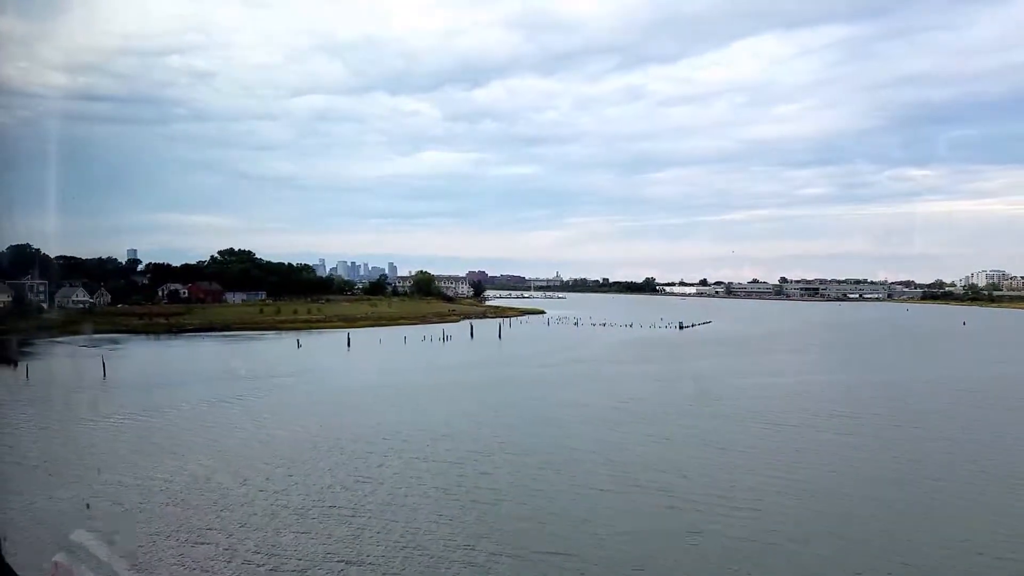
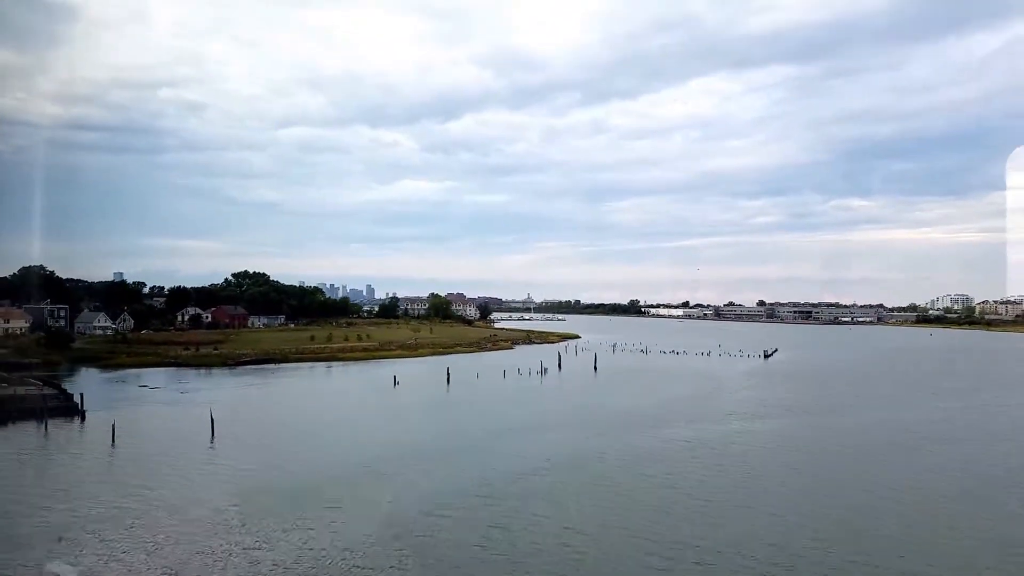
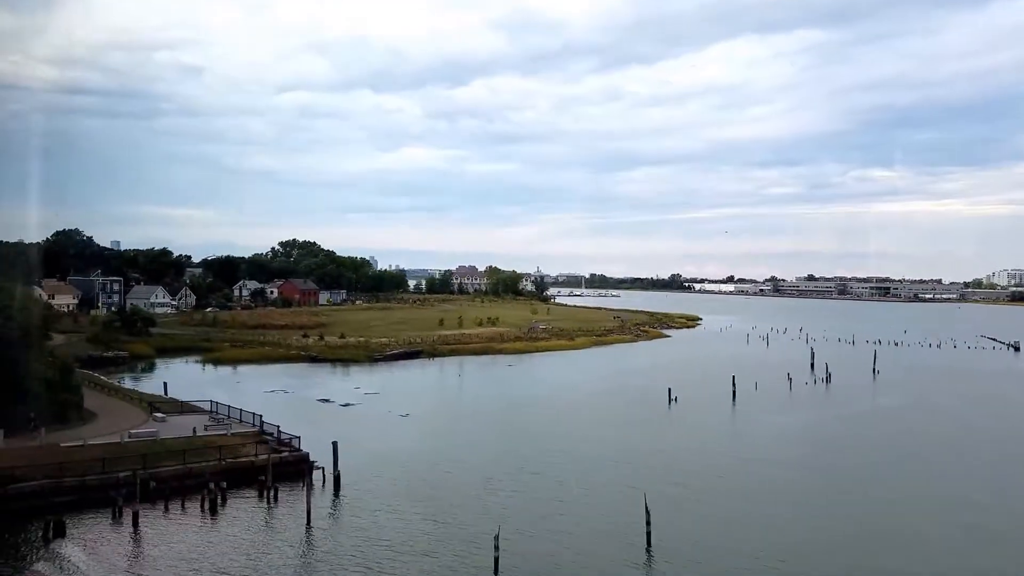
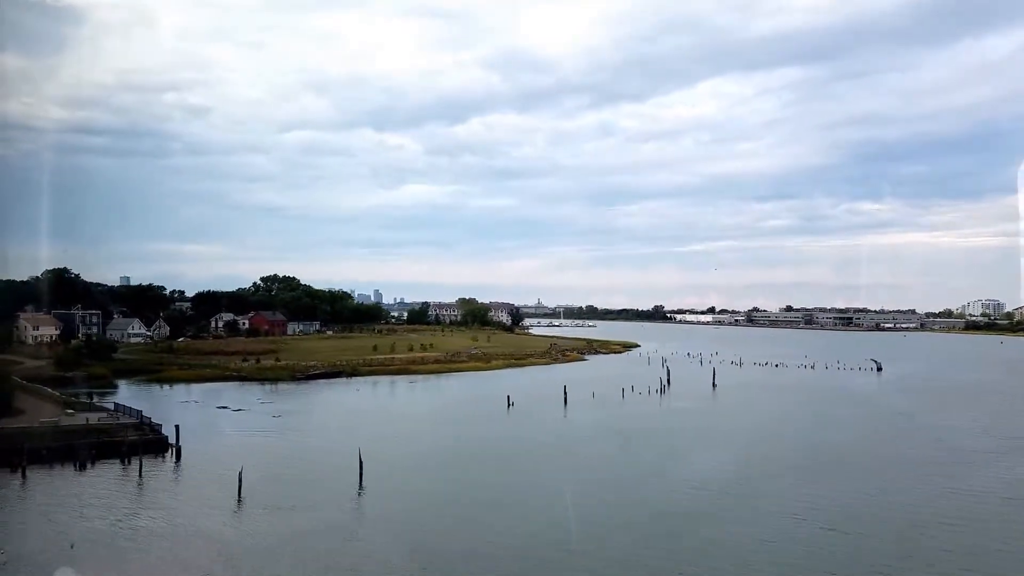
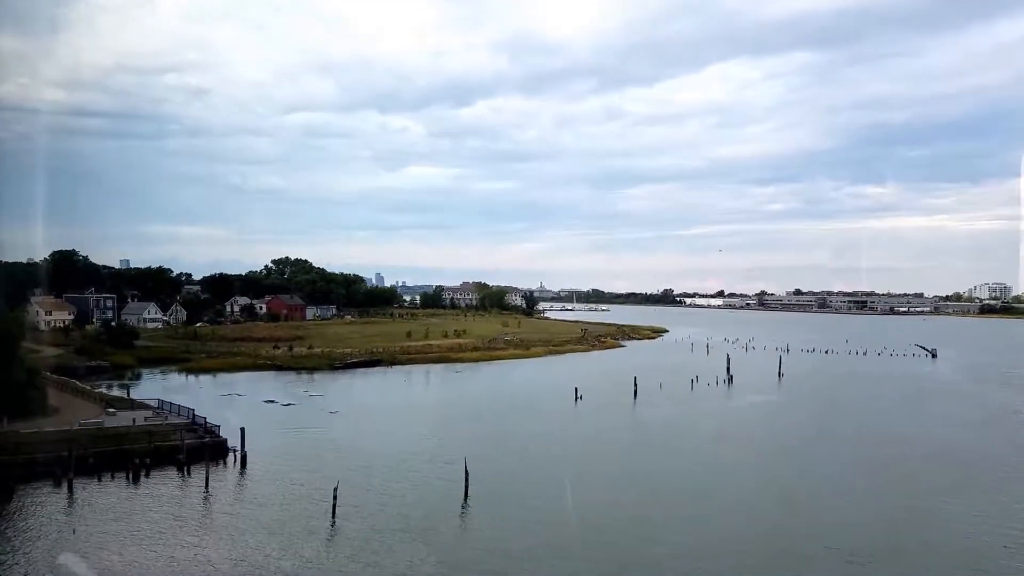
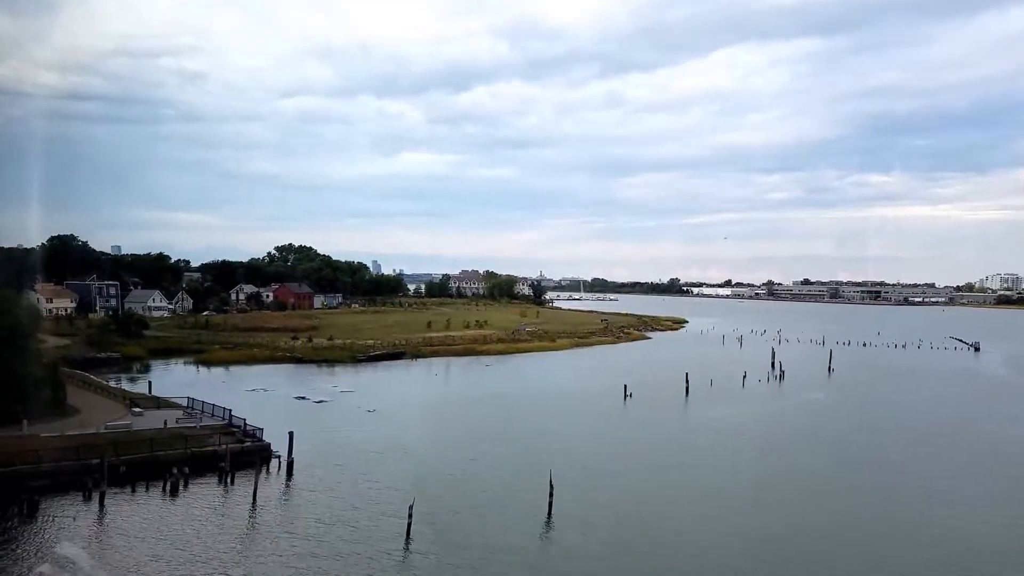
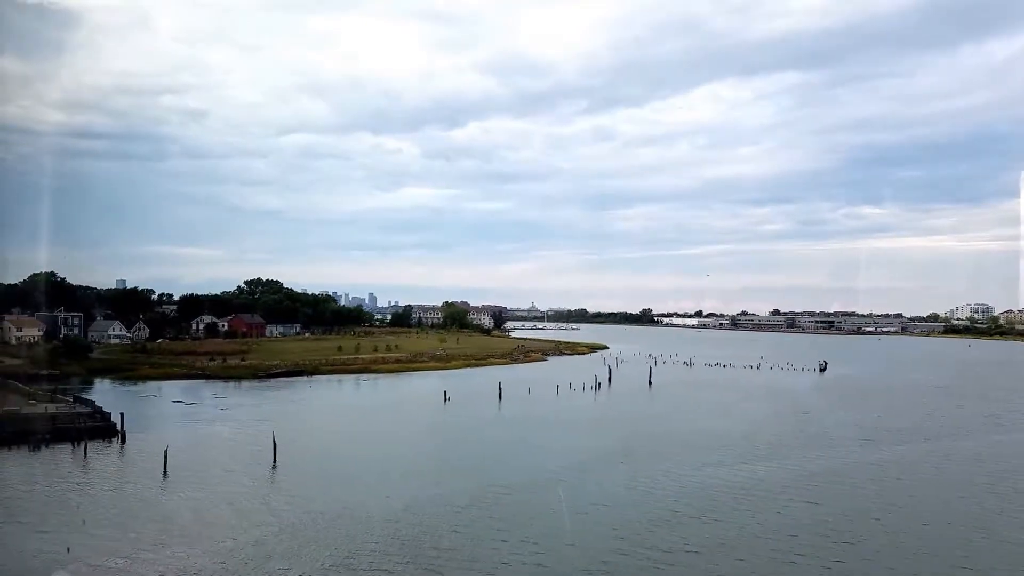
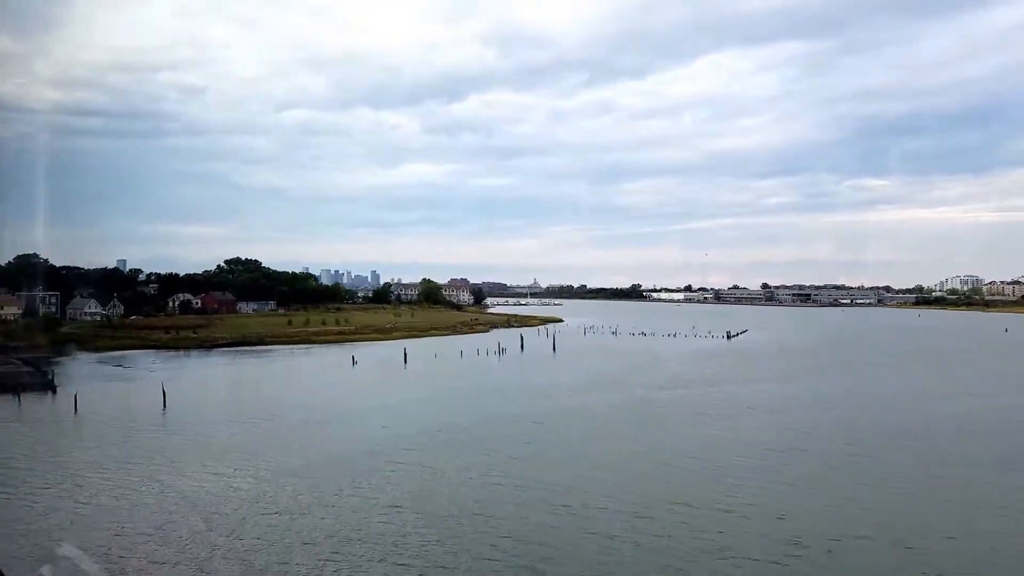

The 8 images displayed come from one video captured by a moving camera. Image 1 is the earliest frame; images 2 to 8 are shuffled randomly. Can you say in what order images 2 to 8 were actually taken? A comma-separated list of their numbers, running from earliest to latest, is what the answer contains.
8, 2, 7, 4, 5, 6, 3
